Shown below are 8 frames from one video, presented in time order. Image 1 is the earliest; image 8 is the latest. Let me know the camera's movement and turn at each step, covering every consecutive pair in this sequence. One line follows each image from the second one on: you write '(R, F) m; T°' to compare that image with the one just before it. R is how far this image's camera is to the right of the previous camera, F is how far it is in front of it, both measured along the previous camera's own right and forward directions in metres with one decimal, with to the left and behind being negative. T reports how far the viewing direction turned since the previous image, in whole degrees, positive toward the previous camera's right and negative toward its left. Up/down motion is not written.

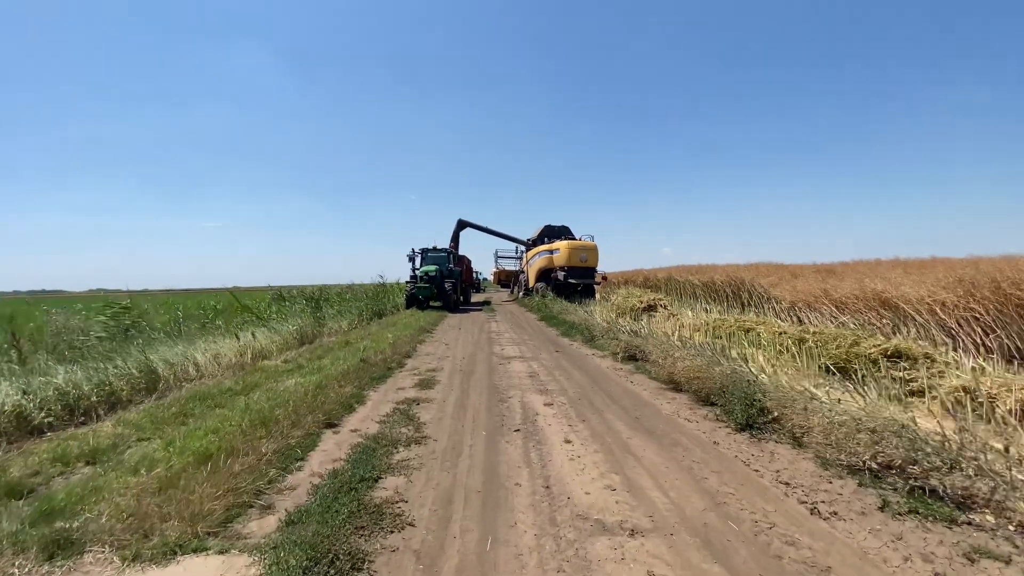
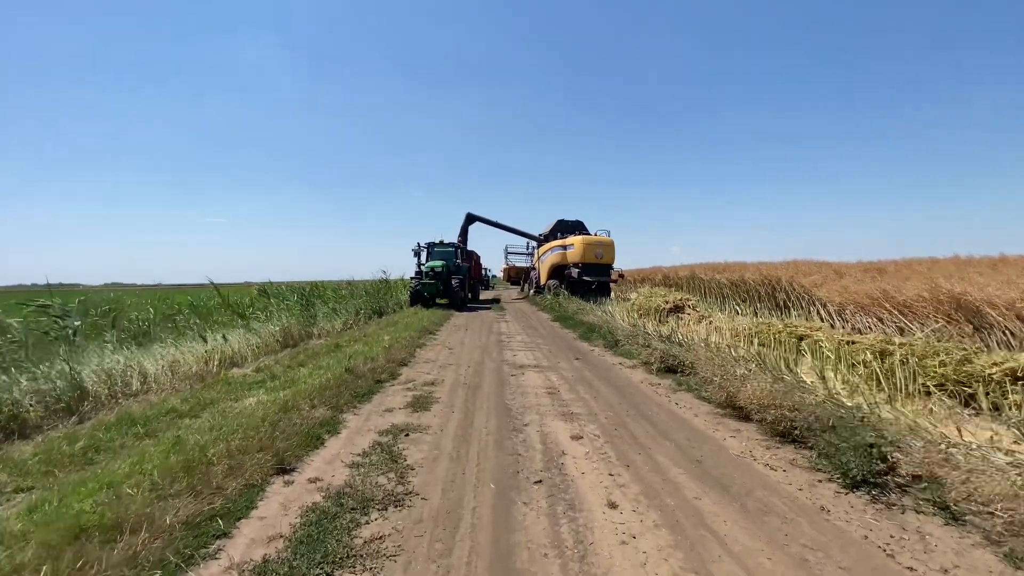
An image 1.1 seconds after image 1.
(-0.1, +1.6) m; -1°
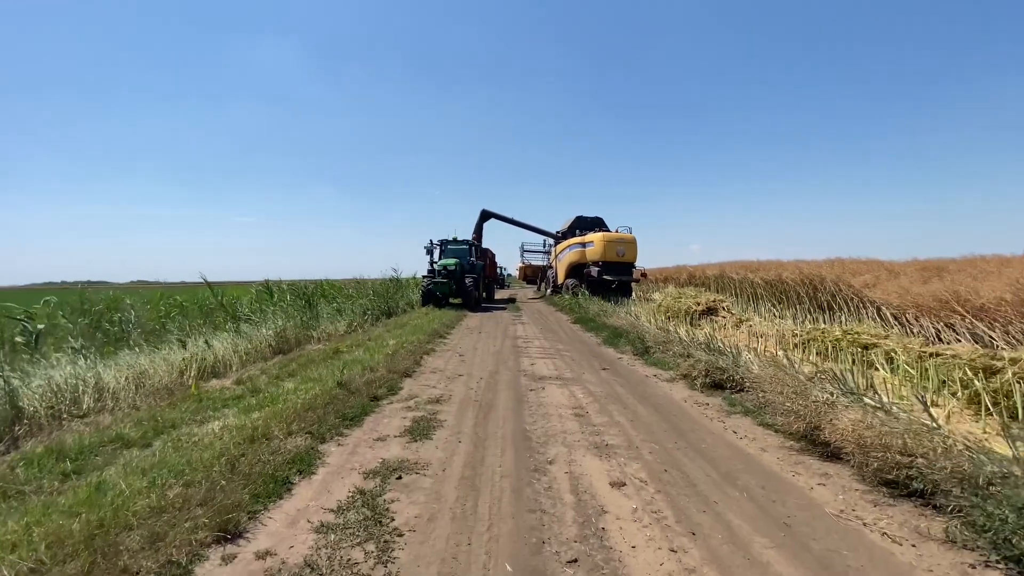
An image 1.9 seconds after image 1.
(-0.1, +1.2) m; -2°
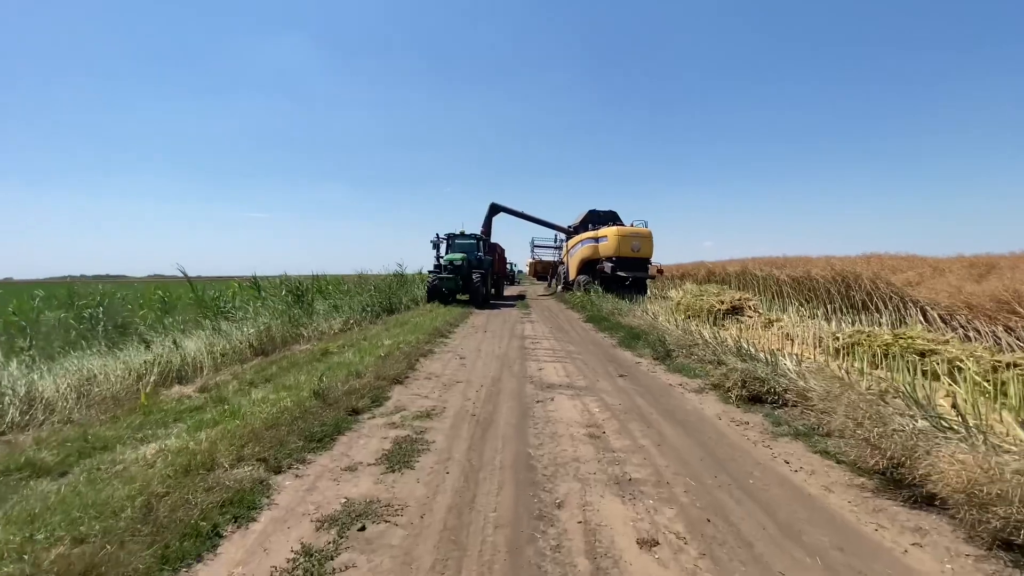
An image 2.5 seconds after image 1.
(+0.1, +1.0) m; -1°
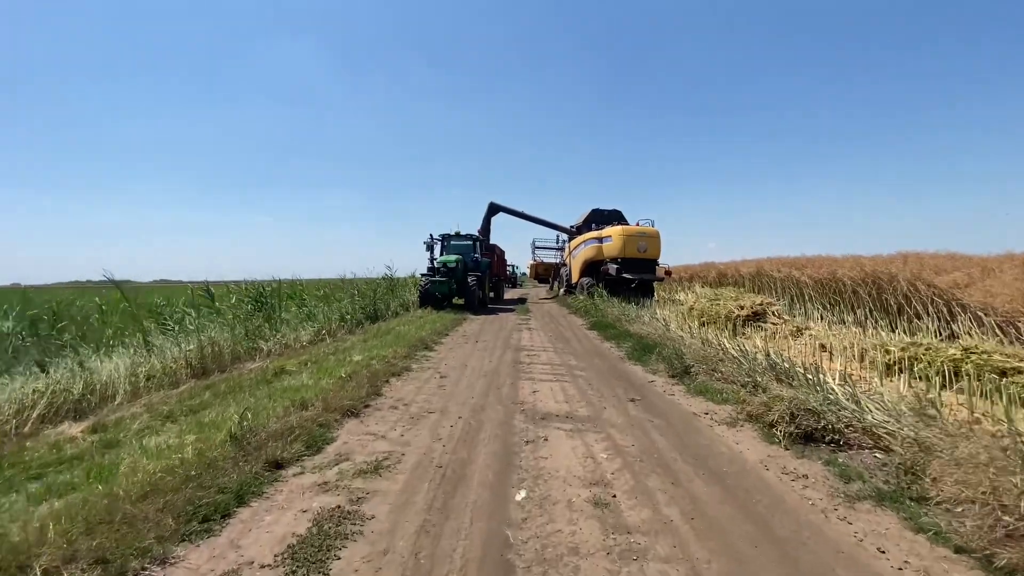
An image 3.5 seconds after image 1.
(+0.2, +1.4) m; 0°
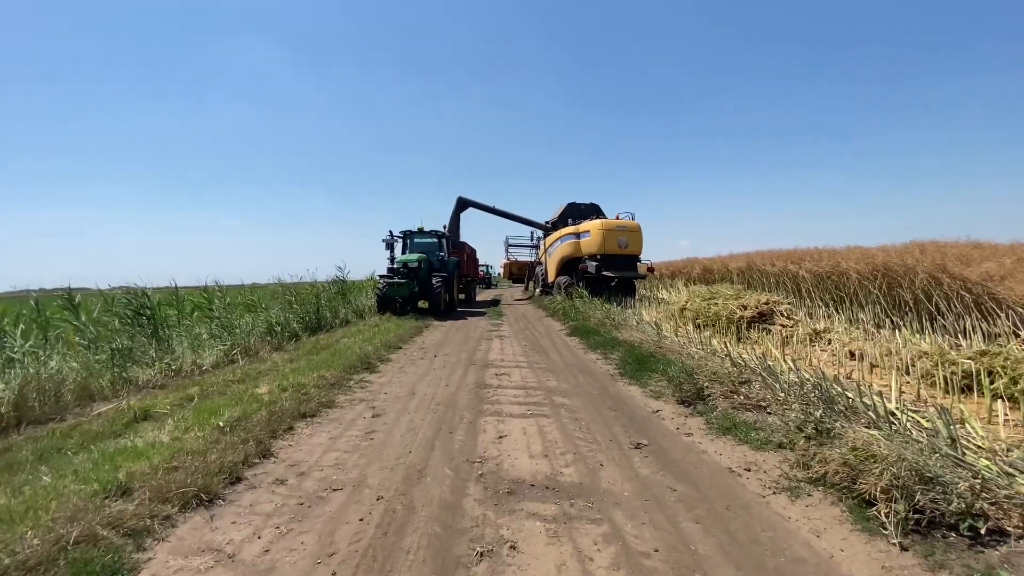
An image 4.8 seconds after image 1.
(+0.2, +2.0) m; +3°
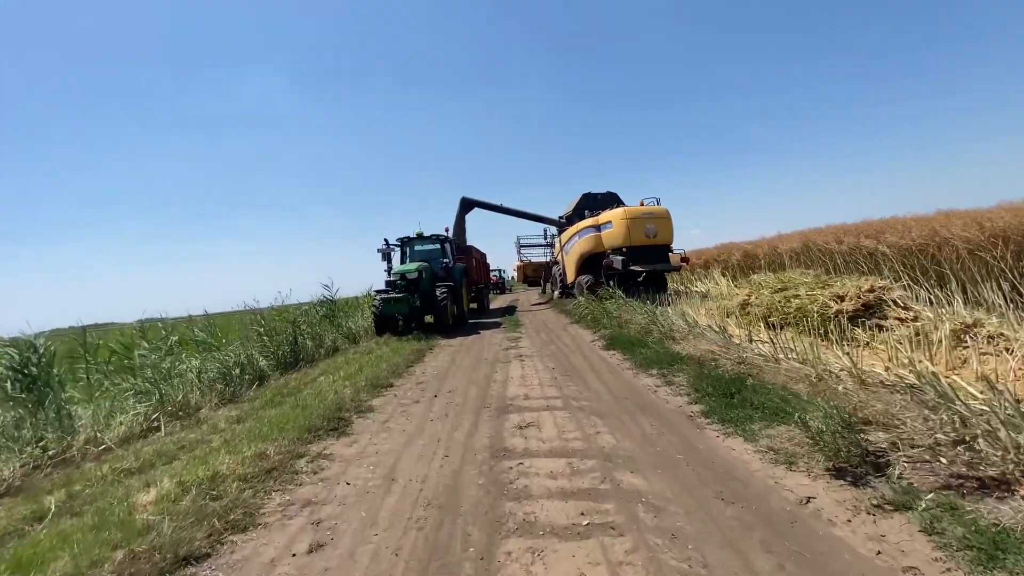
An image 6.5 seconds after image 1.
(-0.1, +2.4) m; -2°
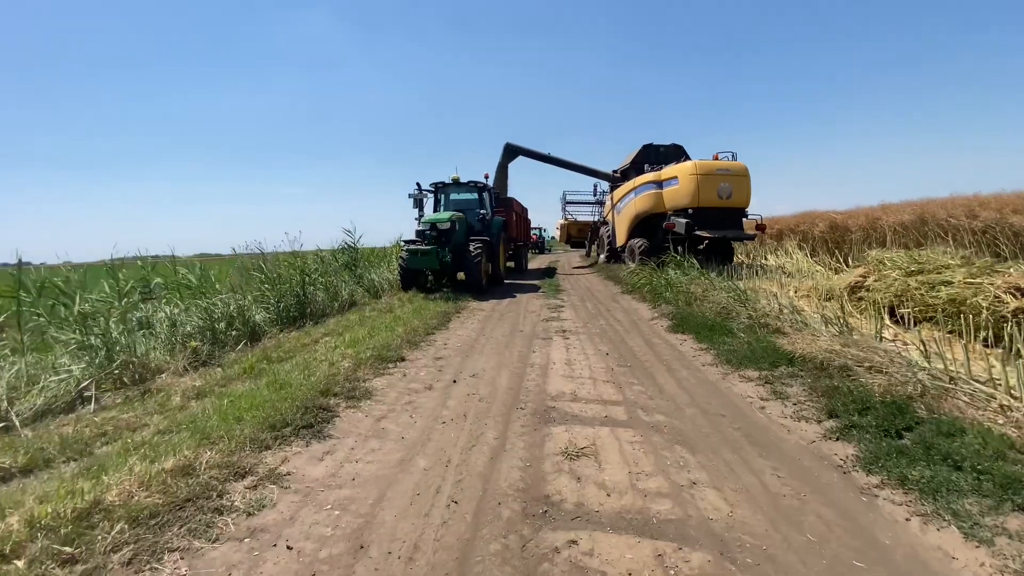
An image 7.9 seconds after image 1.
(-0.2, +1.8) m; -4°
